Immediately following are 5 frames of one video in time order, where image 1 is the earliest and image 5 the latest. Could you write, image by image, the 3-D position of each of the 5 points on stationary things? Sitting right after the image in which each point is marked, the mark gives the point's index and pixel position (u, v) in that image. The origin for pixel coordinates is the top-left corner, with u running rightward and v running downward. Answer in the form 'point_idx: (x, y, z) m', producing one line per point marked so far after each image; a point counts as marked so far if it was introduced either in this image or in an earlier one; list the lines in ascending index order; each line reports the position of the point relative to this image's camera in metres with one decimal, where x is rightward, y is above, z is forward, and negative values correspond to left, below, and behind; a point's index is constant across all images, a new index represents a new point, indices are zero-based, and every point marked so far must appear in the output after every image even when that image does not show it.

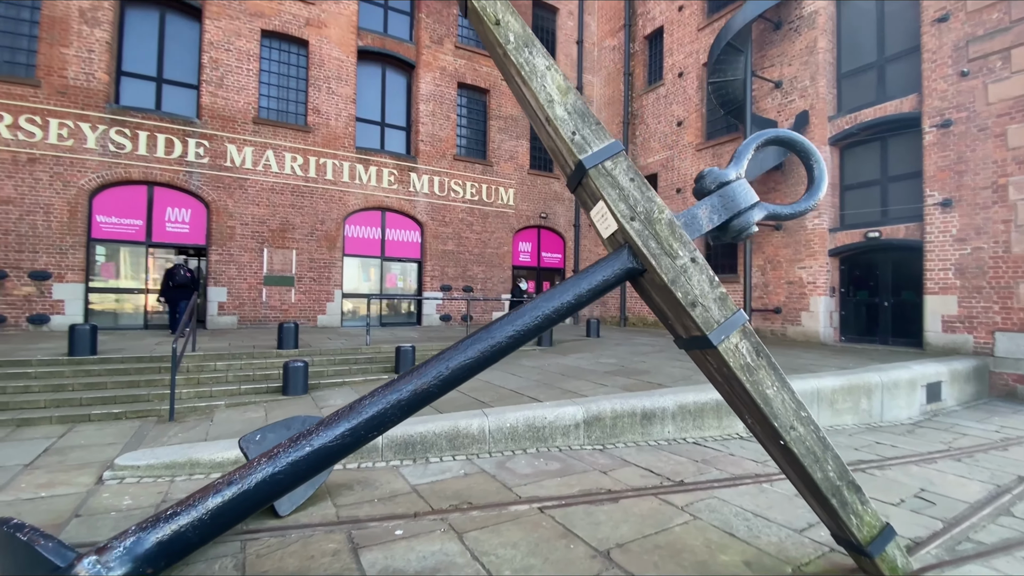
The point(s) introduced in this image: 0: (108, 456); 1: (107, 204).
0: (-4.0, -1.7, +4.7) m
1: (-9.7, +2.0, +11.4) m
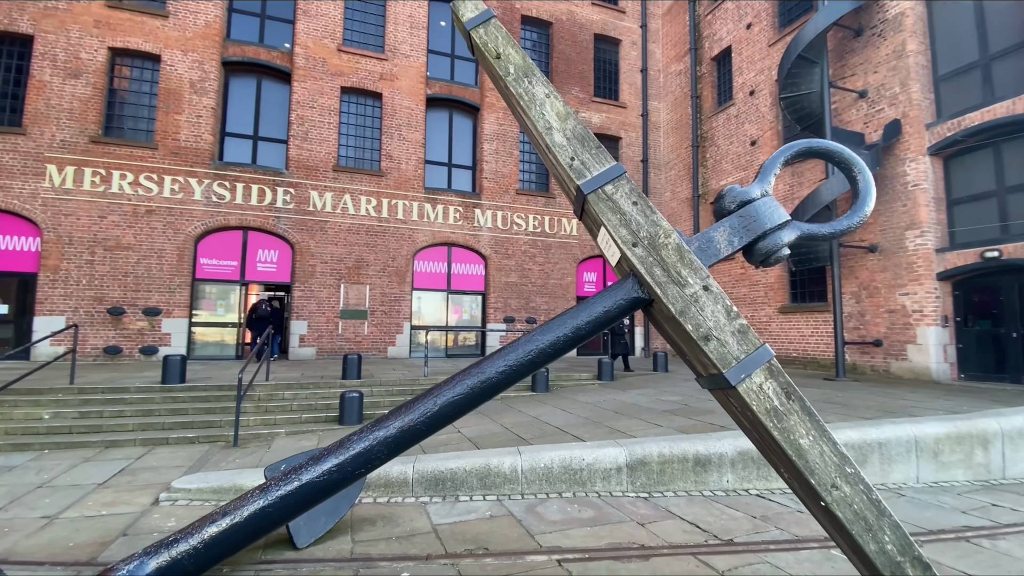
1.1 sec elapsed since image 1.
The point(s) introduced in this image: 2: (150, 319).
0: (-3.7, -2.0, +5.1) m
1: (-8.2, +1.1, +12.9) m
2: (-9.2, -0.8, +12.1) m
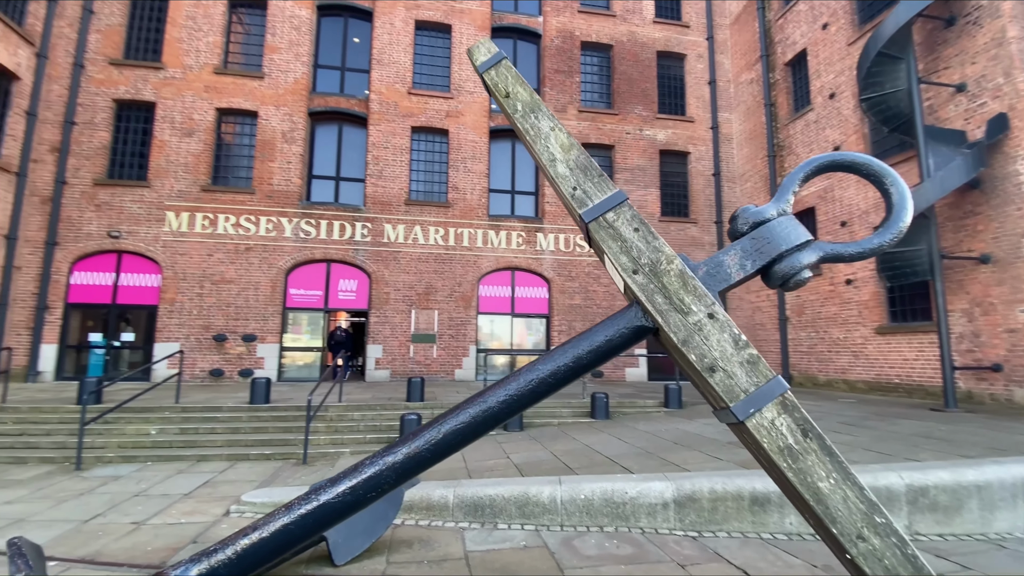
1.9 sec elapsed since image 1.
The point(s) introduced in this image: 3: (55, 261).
0: (-3.2, -2.4, +5.6) m
1: (-6.4, +0.3, +14.2) m
2: (-7.5, -1.6, +13.5) m
3: (-12.5, +0.7, +12.9) m
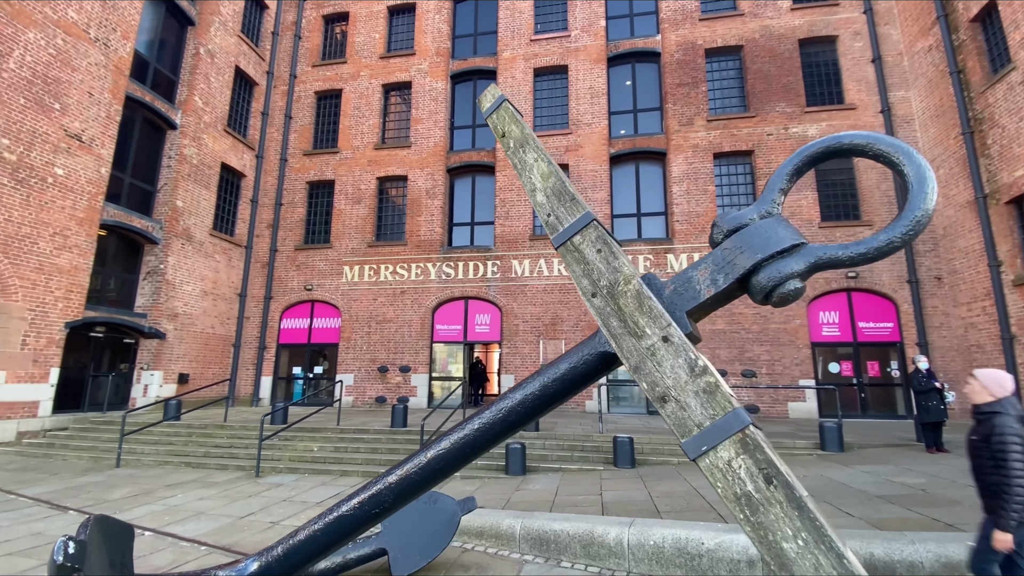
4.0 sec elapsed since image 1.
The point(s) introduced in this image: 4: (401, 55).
0: (-2.1, -3.0, +6.4) m
1: (-2.3, -0.9, +15.8) m
2: (-3.5, -2.8, +15.3) m
3: (-8.5, -0.8, +16.6) m
4: (-4.2, +8.8, +17.8) m
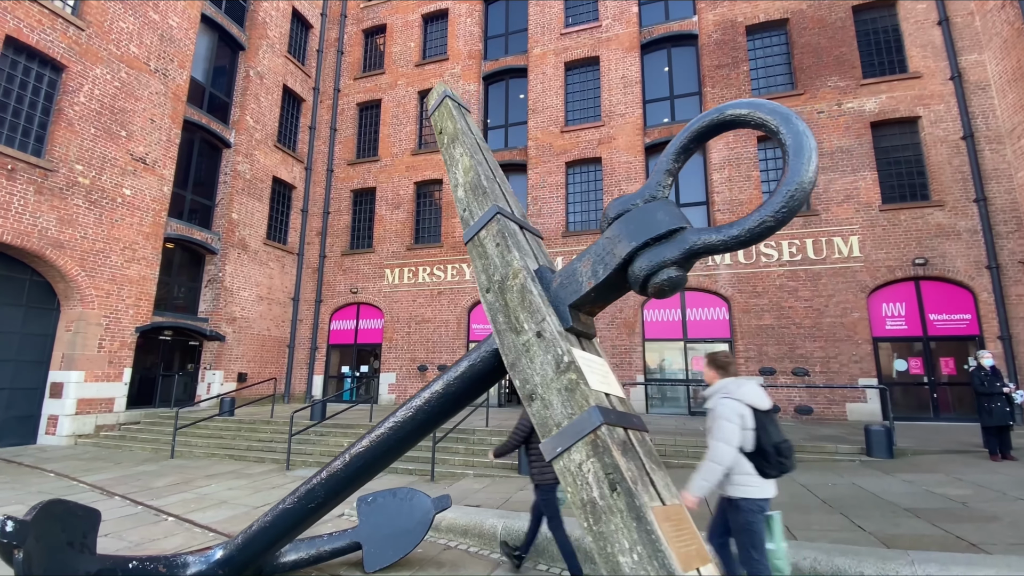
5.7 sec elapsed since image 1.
0: (-2.1, -3.0, +6.6) m
1: (-1.1, -0.9, +16.0) m
2: (-2.3, -2.9, +15.7) m
3: (-7.1, -1.0, +17.6) m
4: (-3.0, +8.7, +18.2) m
